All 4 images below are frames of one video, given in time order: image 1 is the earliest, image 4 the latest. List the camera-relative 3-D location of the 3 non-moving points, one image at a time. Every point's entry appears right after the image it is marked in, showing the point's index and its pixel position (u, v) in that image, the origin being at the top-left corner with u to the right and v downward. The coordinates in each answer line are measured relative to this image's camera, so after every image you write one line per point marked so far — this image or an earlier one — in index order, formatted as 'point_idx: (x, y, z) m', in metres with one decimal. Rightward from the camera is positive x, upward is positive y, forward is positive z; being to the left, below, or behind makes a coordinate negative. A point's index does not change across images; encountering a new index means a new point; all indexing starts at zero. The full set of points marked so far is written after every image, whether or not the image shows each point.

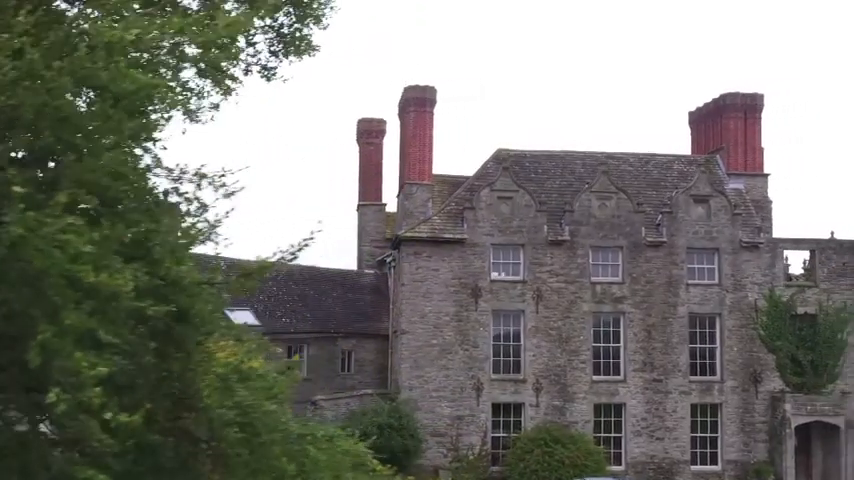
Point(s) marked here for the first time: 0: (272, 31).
0: (-2.2, +2.9, +11.9) m
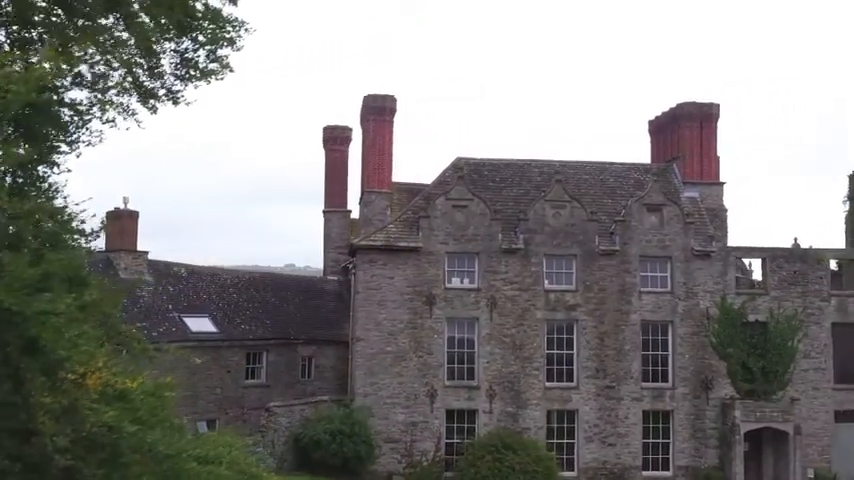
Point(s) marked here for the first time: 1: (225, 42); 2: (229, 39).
0: (-3.6, +2.6, +12.3) m
1: (-3.1, +3.0, +12.9) m
2: (-3.0, +3.0, +13.0) m
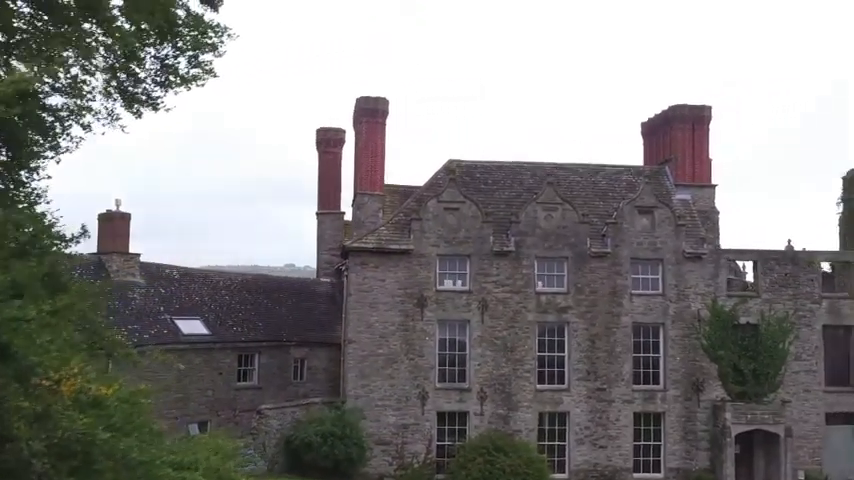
0: (-3.8, +2.6, +12.3) m
1: (-3.3, +2.9, +13.0) m
2: (-3.3, +3.0, +13.0) m
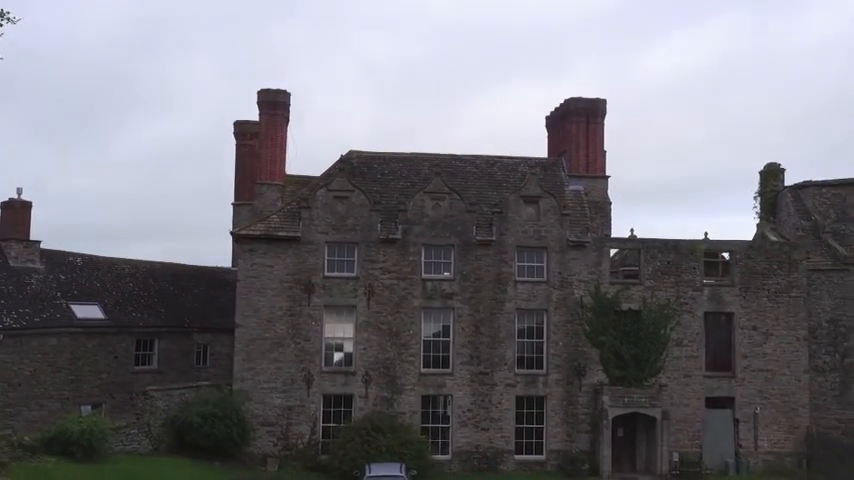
0: (-7.7, +3.0, +13.1) m
1: (-7.1, +3.4, +13.8) m
2: (-7.1, +3.4, +13.9) m
